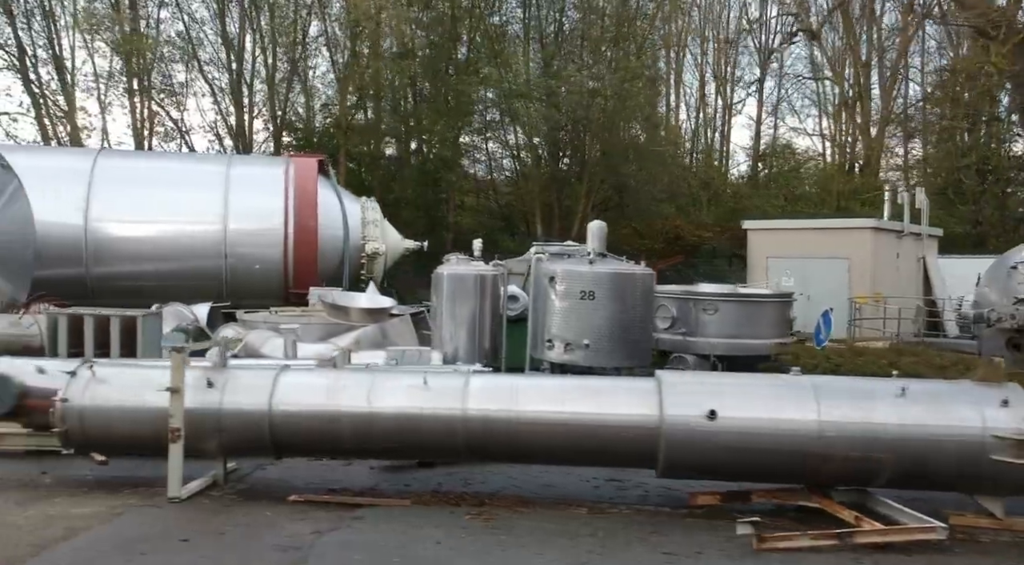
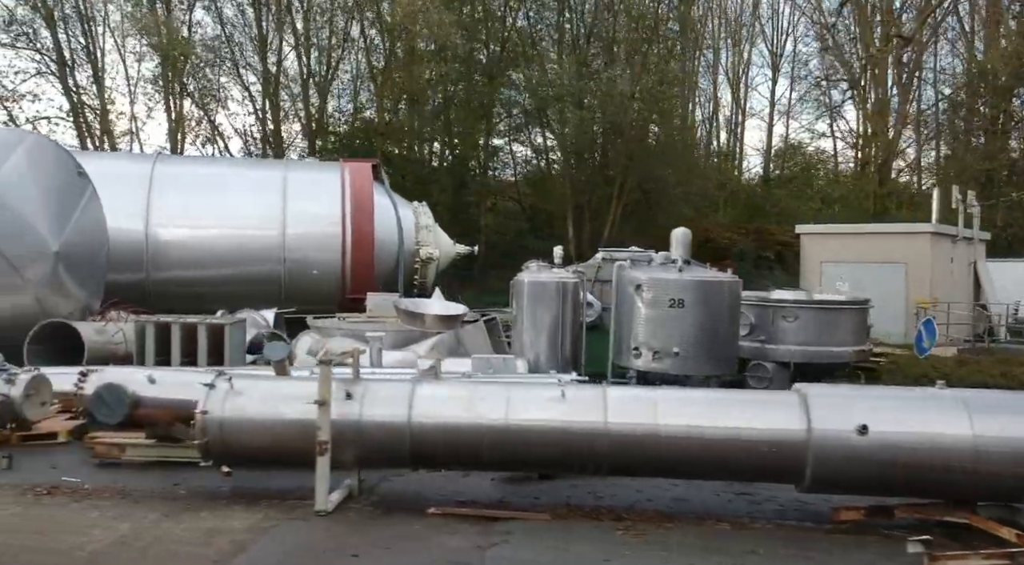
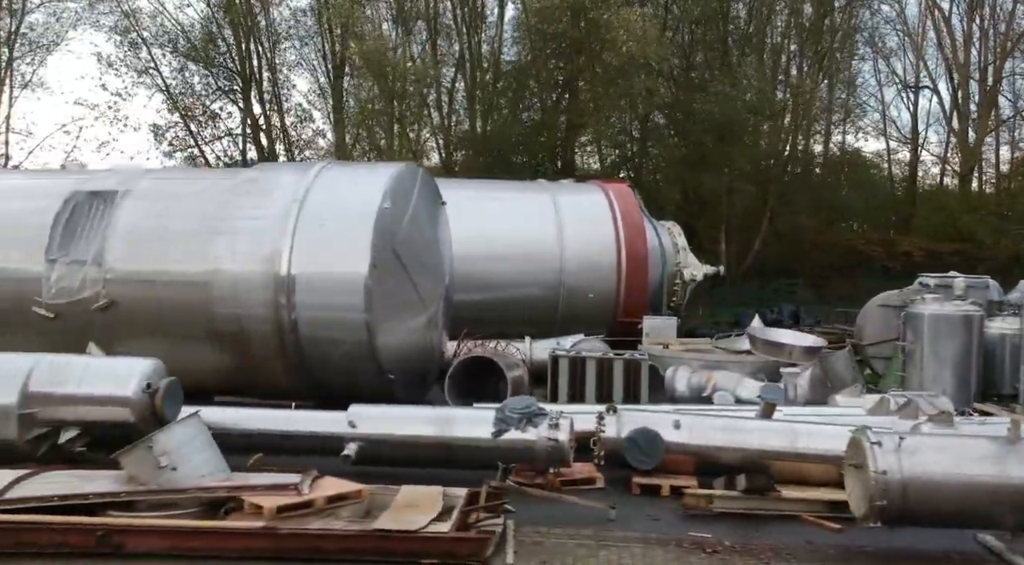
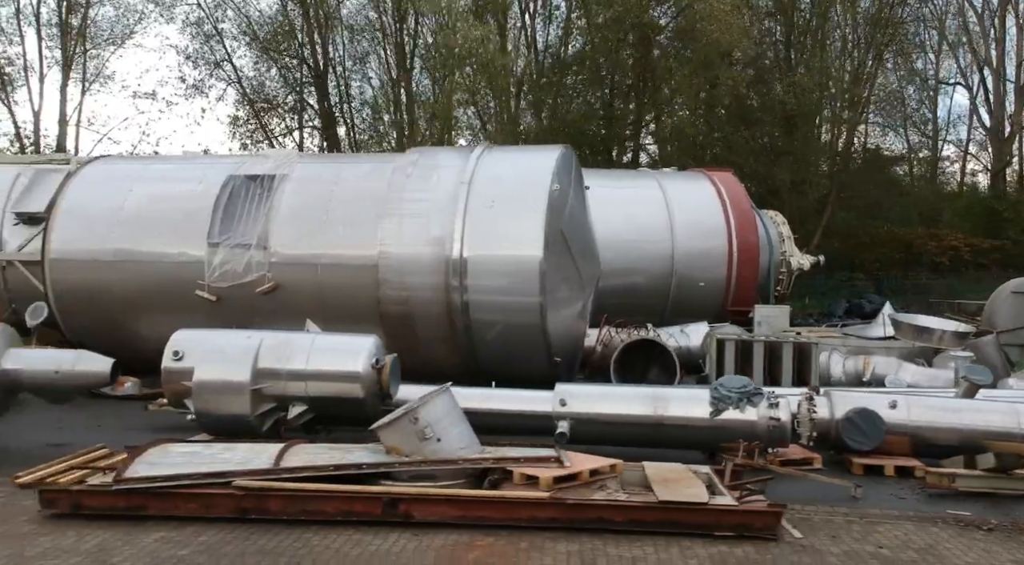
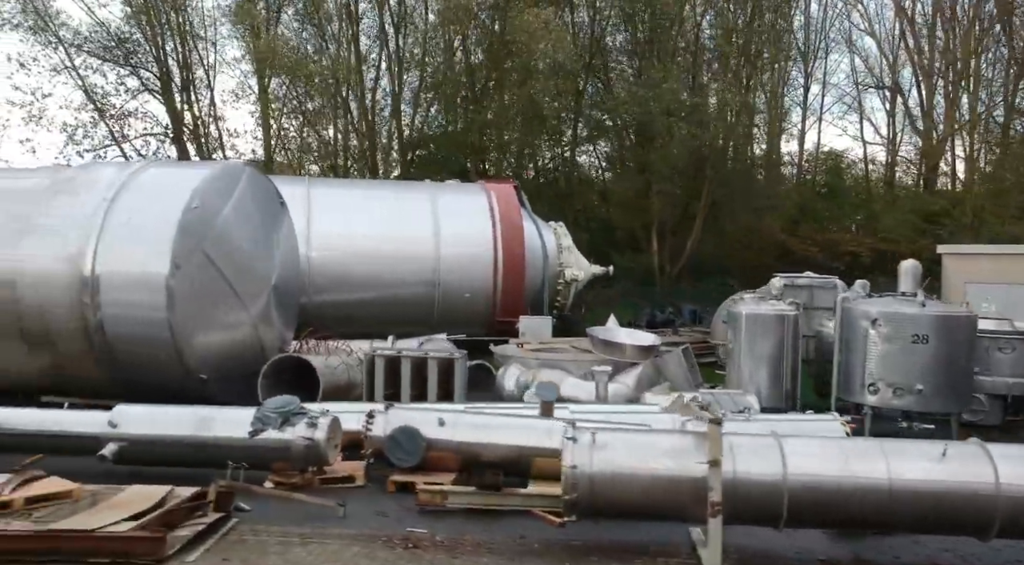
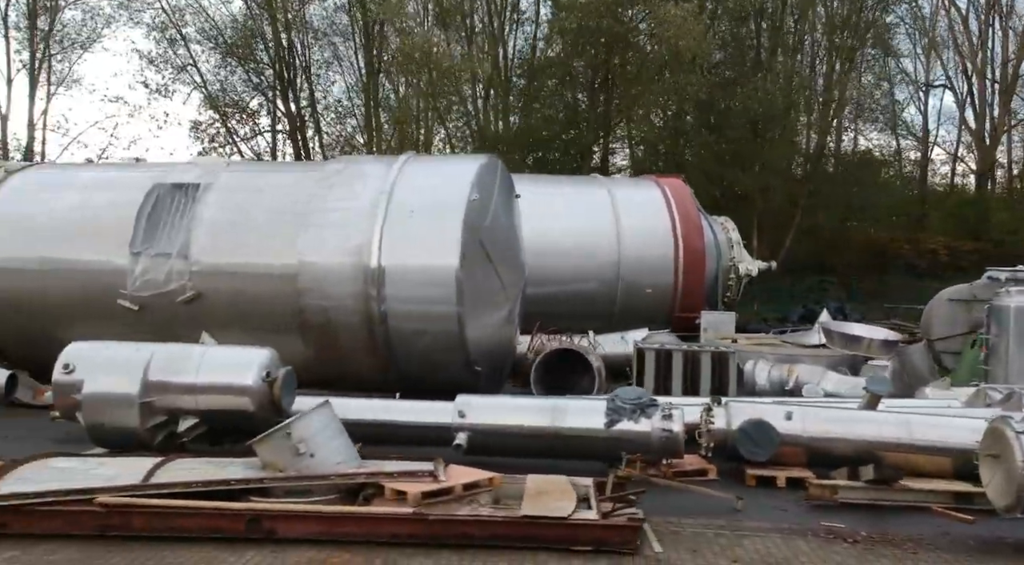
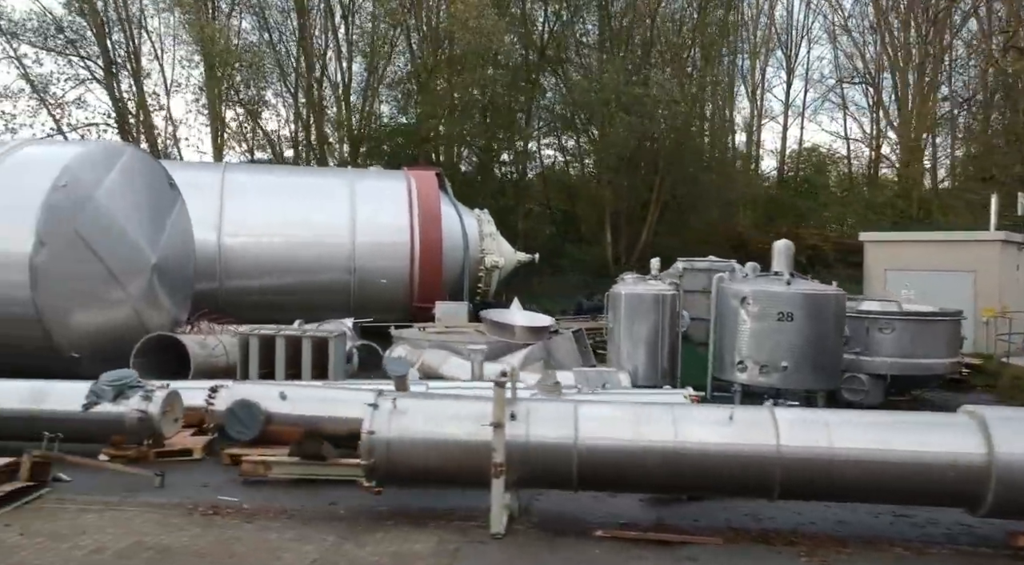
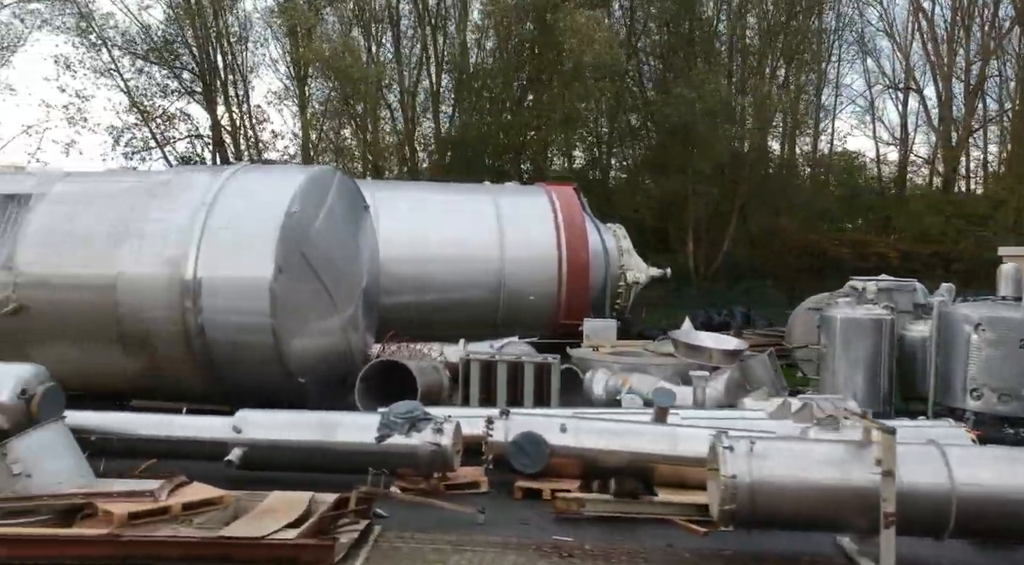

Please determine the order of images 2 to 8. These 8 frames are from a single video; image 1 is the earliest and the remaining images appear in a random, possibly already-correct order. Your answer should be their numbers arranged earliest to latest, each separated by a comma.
2, 7, 5, 8, 3, 6, 4
